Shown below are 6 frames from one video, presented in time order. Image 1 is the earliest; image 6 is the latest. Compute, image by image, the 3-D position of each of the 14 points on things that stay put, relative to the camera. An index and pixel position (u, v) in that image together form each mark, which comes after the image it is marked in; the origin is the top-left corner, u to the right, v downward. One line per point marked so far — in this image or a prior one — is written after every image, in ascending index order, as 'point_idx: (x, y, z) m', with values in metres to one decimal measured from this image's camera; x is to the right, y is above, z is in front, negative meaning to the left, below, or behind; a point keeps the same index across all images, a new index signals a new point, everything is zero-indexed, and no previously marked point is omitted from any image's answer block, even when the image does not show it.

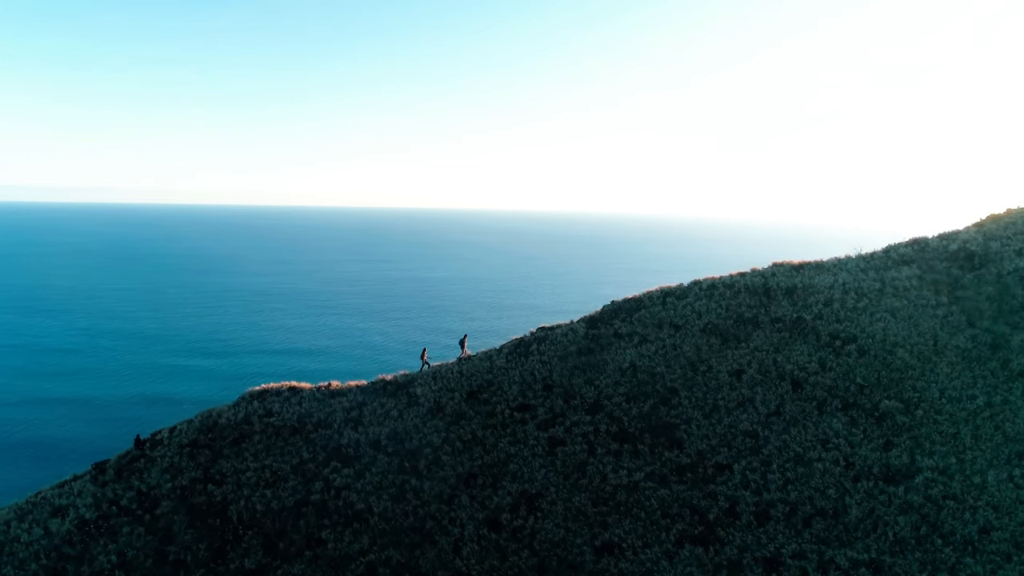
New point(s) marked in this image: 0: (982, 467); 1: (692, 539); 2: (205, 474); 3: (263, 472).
0: (+12.8, -4.9, +14.5) m
1: (+4.8, -6.6, +14.1) m
2: (-10.7, -6.5, +18.5) m
3: (-8.6, -6.4, +18.4) m
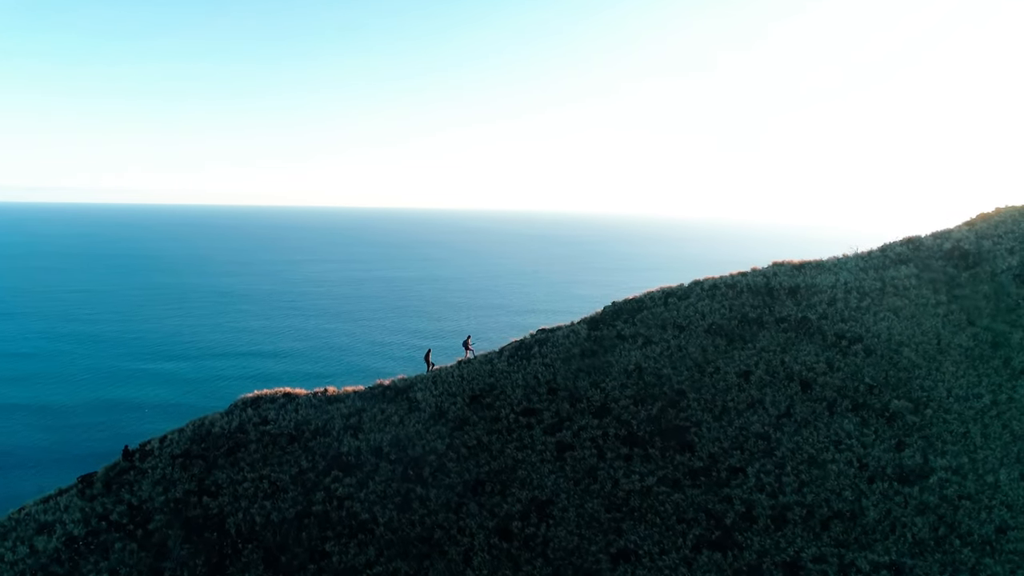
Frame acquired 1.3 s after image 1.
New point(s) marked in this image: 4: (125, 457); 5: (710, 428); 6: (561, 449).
0: (+13.1, -4.9, +14.5) m
1: (+5.2, -6.7, +13.8) m
2: (-10.4, -6.6, +17.8) m
3: (-8.3, -6.5, +17.7) m
4: (-14.3, -6.2, +19.5) m
5: (+6.3, -4.5, +17.0) m
6: (+1.6, -5.3, +17.6) m
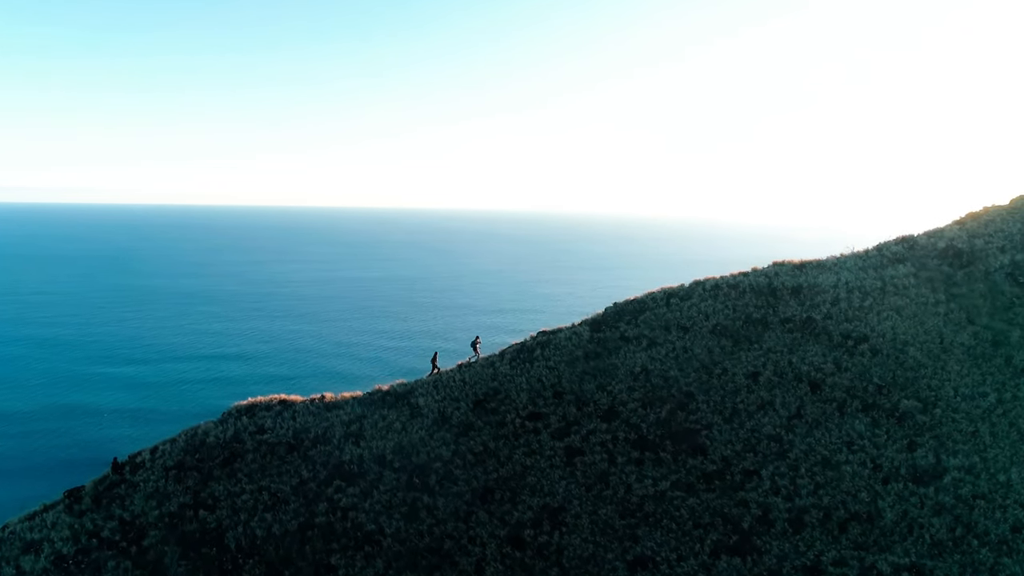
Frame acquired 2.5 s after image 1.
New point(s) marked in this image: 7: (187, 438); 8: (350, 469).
0: (+13.5, -4.9, +14.5) m
1: (+5.5, -6.7, +13.6) m
2: (-10.2, -6.8, +17.1) m
3: (-8.1, -6.7, +17.1) m
4: (-14.0, -6.4, +18.7) m
5: (+6.6, -4.5, +16.8) m
6: (+1.9, -5.4, +17.3) m
7: (-12.1, -5.6, +19.8) m
8: (-5.4, -6.1, +18.0) m
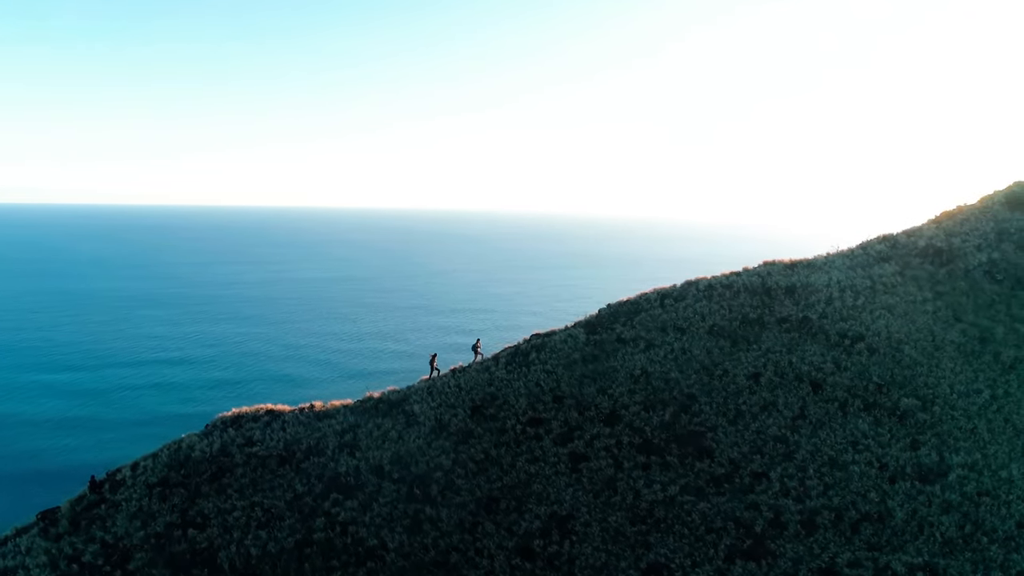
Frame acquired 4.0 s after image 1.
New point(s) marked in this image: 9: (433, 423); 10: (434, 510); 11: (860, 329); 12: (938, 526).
0: (+13.7, -4.8, +14.8) m
1: (+5.8, -6.7, +13.5) m
2: (-10.0, -7.0, +16.2) m
3: (-7.9, -6.8, +16.3) m
4: (-14.0, -6.7, +17.7) m
5: (+6.7, -4.6, +16.7) m
6: (+2.0, -5.5, +17.0) m
7: (-12.1, -5.8, +18.8) m
8: (-5.3, -6.3, +17.3) m
9: (-2.9, -5.0, +19.5) m
10: (-2.3, -6.7, +16.1) m
11: (+13.0, -1.5, +19.9) m
12: (+10.6, -5.9, +13.2) m
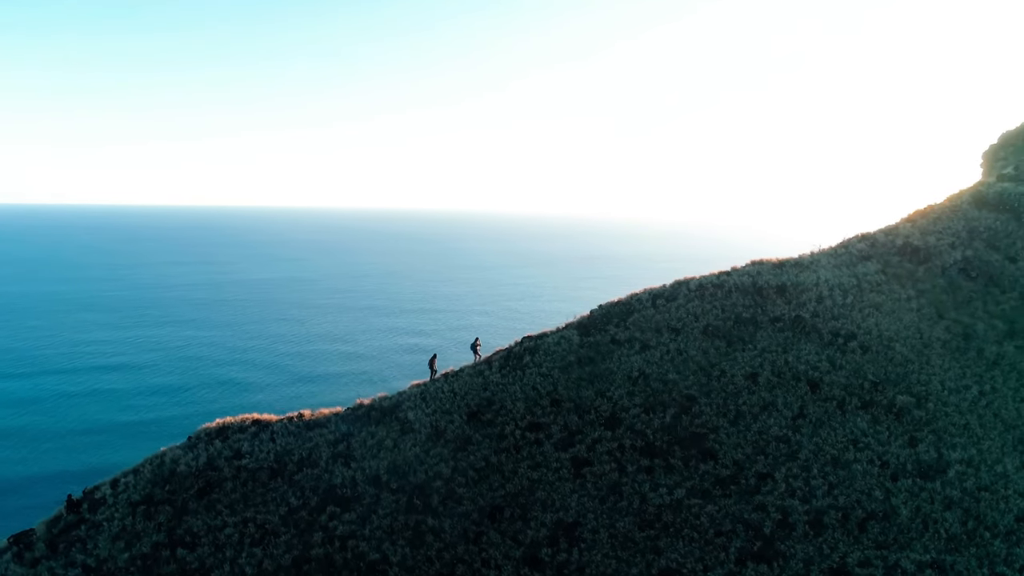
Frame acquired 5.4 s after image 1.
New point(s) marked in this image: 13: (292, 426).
0: (+13.9, -4.8, +15.1) m
1: (+6.1, -6.8, +13.4) m
2: (-9.9, -7.2, +15.4) m
3: (-7.8, -7.0, +15.6) m
4: (-13.9, -6.9, +16.7) m
5: (+6.8, -4.6, +16.7) m
6: (+2.1, -5.6, +16.8) m
7: (-12.1, -6.1, +17.9) m
8: (-5.3, -6.4, +16.7) m
9: (-2.9, -5.1, +19.0) m
10: (-2.2, -6.8, +15.6) m
11: (+12.9, -1.5, +20.2) m
12: (+10.9, -5.9, +13.4) m
13: (-8.3, -5.2, +20.0) m
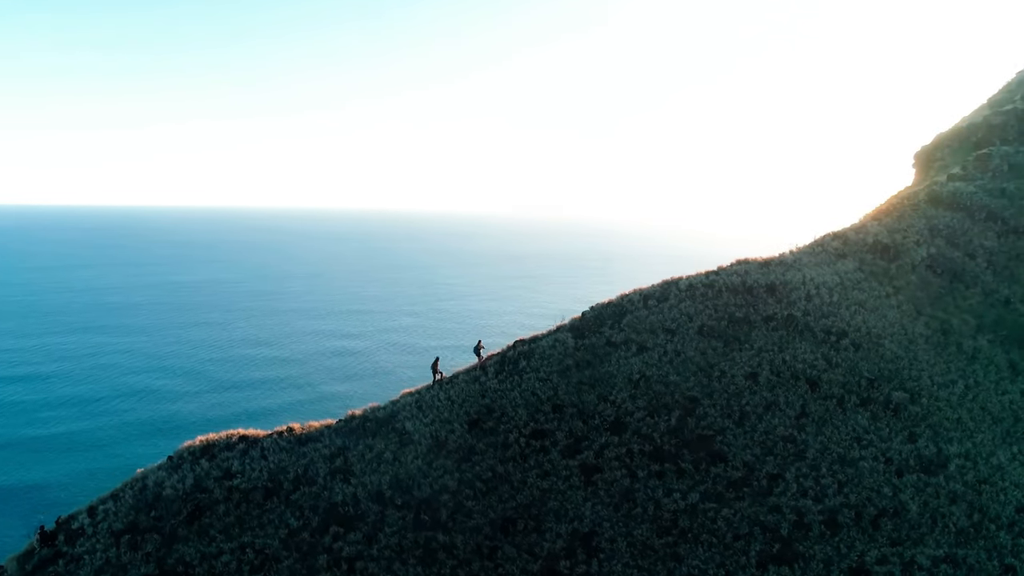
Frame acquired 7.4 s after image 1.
0: (+14.2, -4.8, +15.7) m
1: (+6.6, -6.9, +13.5) m
2: (-9.4, -7.6, +14.3) m
3: (-7.4, -7.3, +14.6) m
4: (-13.5, -7.3, +15.3) m
5: (+7.1, -4.7, +16.8) m
6: (+2.4, -5.7, +16.5) m
7: (-11.8, -6.4, +16.6) m
8: (-5.0, -6.7, +15.9) m
9: (-2.8, -5.3, +18.4) m
10: (-1.8, -7.0, +15.1) m
11: (+12.8, -1.5, +20.7) m
12: (+11.4, -6.0, +13.8) m
13: (-8.2, -5.5, +19.1) m
